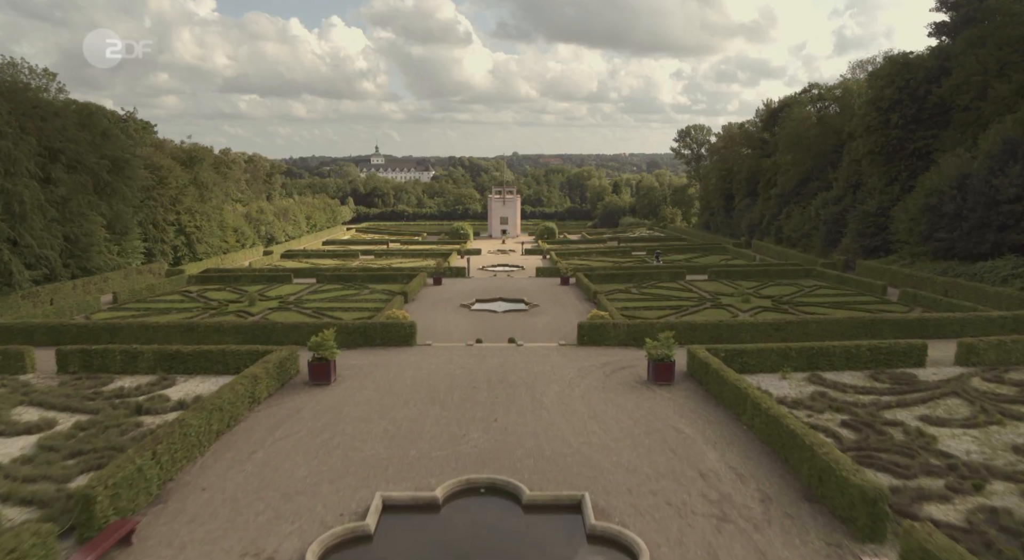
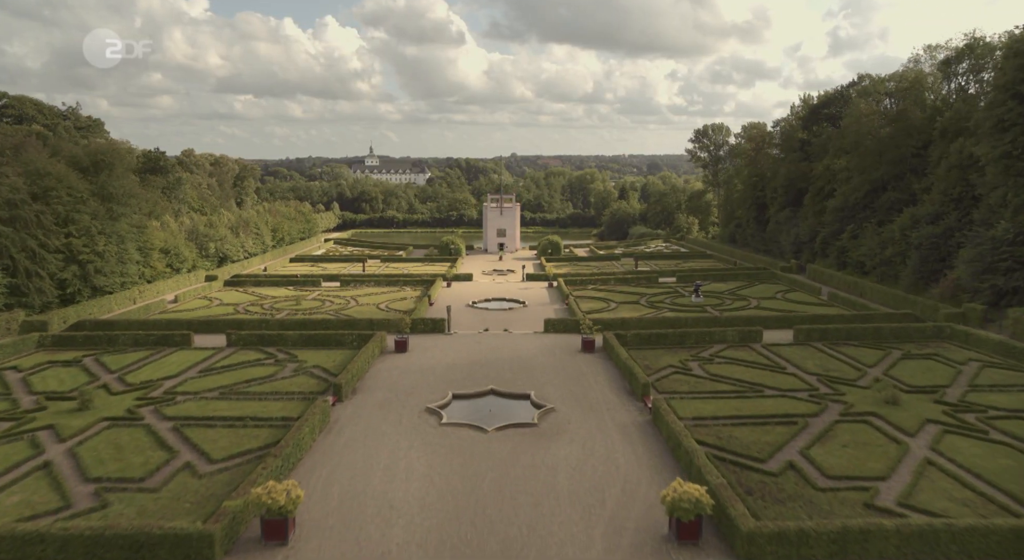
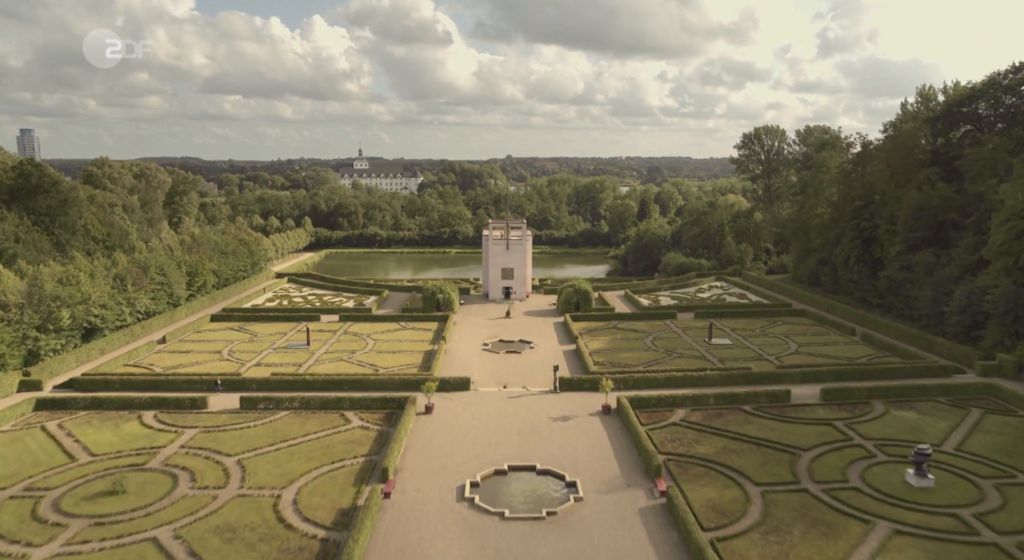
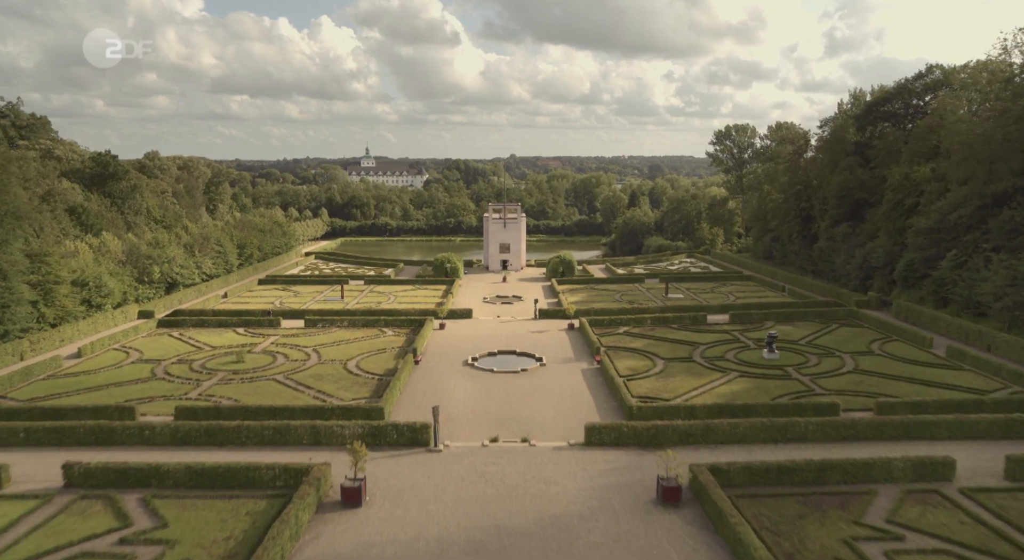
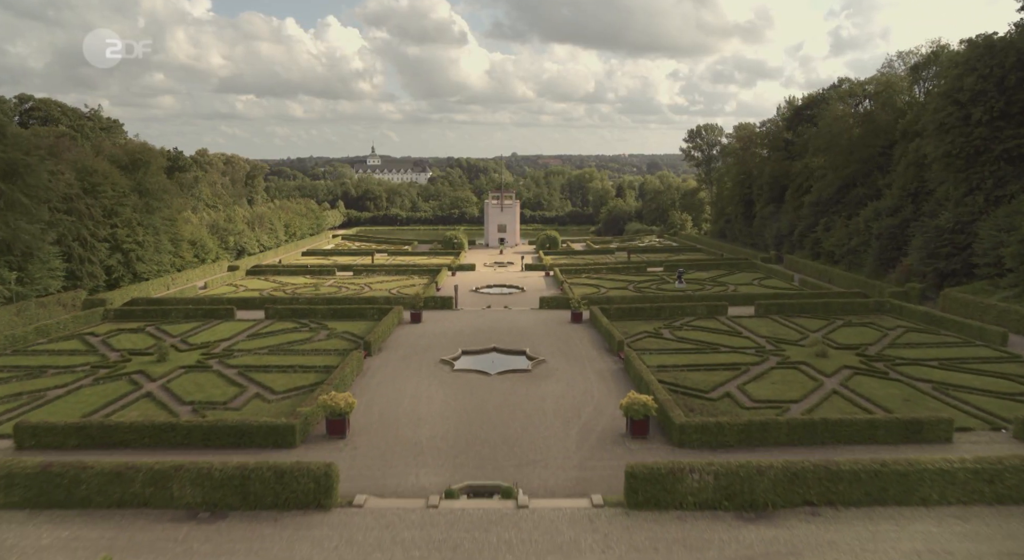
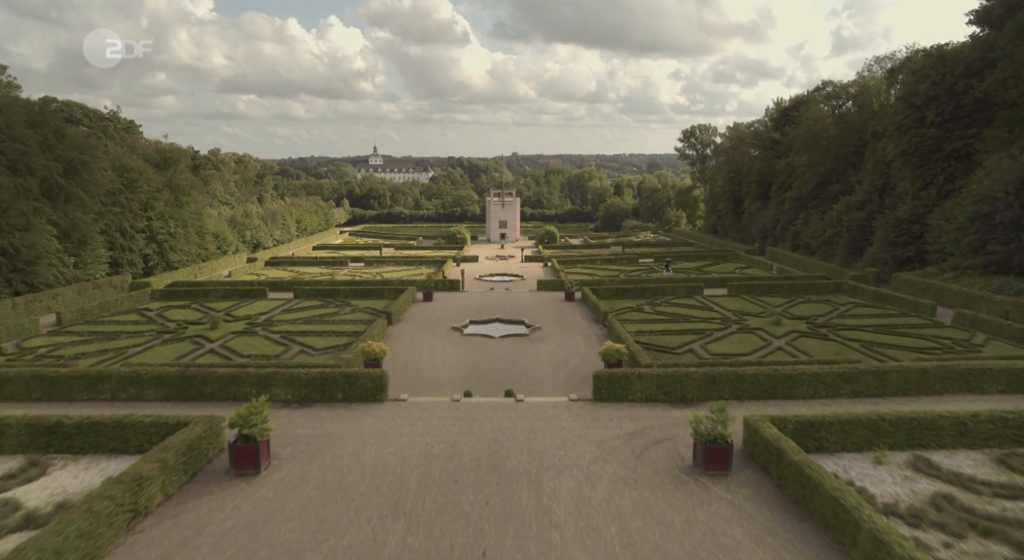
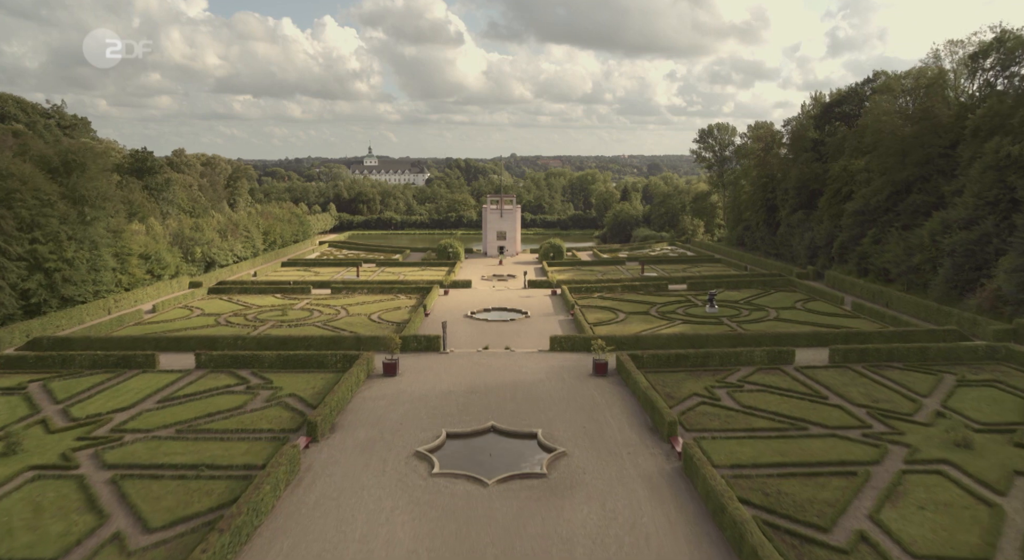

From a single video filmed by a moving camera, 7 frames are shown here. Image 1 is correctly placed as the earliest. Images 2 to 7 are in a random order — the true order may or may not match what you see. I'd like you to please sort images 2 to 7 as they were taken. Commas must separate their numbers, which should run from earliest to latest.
6, 5, 2, 7, 4, 3
